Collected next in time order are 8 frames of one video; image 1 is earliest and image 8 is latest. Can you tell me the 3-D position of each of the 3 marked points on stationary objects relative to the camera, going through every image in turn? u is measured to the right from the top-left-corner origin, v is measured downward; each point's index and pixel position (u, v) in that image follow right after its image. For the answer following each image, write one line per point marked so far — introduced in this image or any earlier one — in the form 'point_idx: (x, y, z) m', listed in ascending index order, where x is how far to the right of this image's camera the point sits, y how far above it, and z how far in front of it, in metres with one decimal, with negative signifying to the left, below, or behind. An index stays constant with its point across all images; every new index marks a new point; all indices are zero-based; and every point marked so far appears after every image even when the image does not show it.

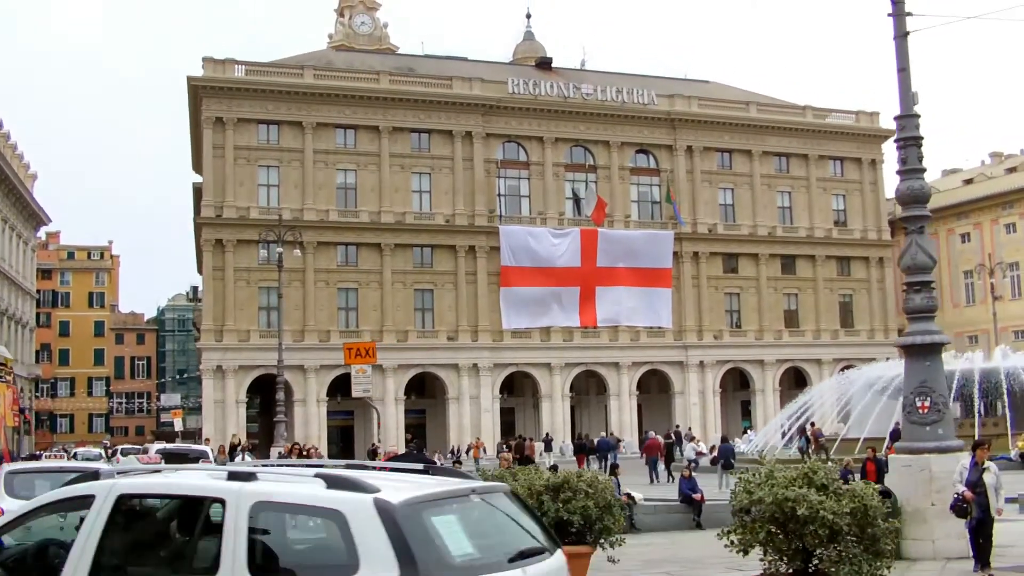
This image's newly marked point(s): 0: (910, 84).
0: (+3.6, +1.8, +10.3) m
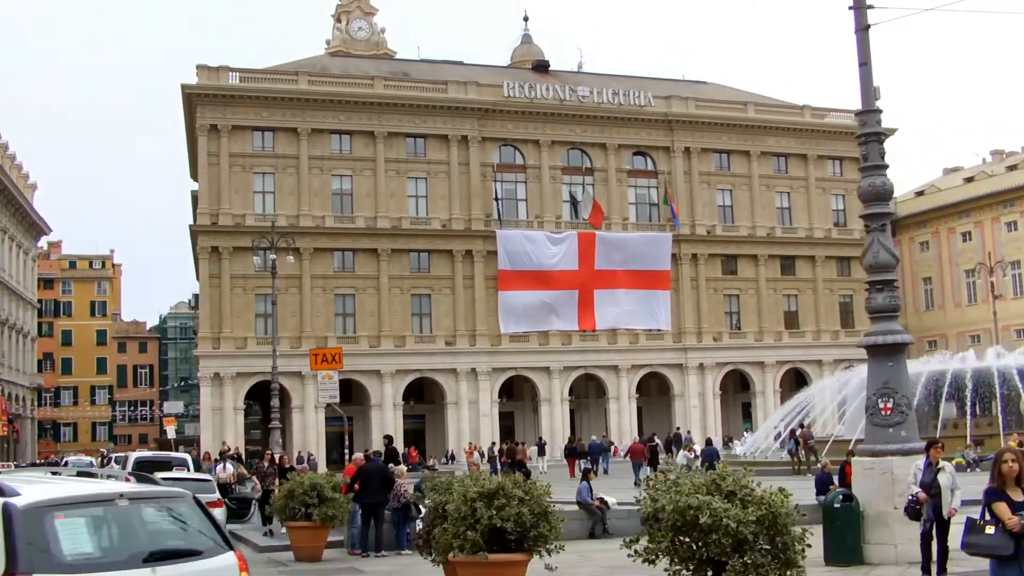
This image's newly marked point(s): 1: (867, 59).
0: (+3.2, +1.8, +10.1) m
1: (+3.1, +2.0, +10.2) m
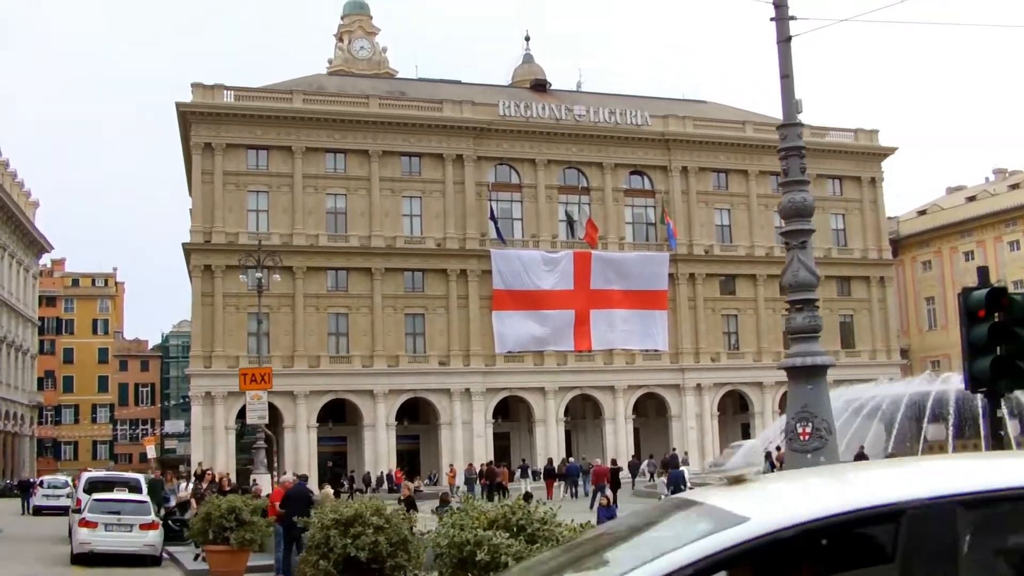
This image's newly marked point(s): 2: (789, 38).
0: (+2.4, +1.7, +9.8) m
1: (+2.3, +1.8, +9.8) m
2: (+2.4, +2.2, +10.0) m
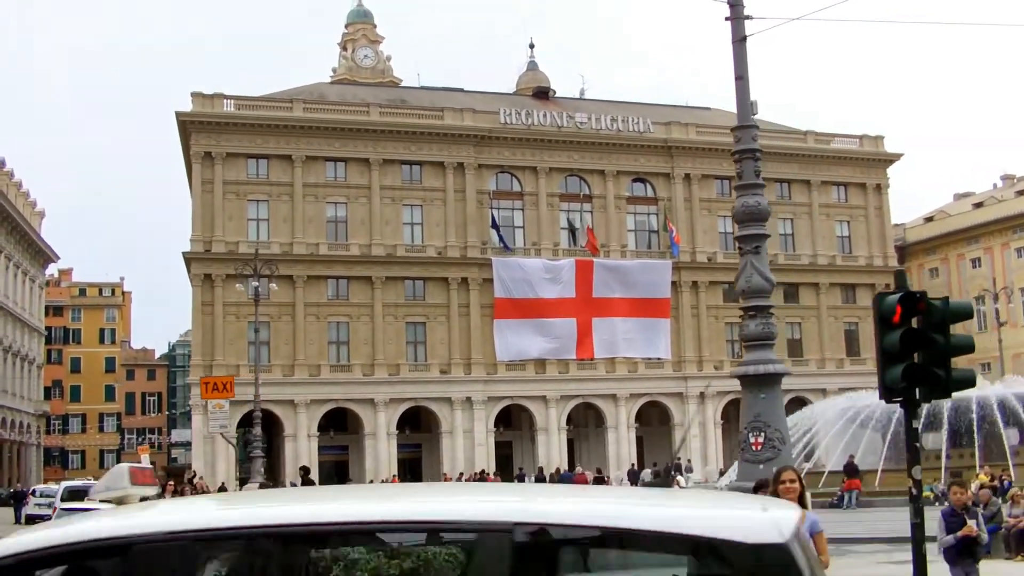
0: (+2.0, +1.6, +9.6) m
1: (+1.9, +1.8, +9.6) m
2: (+2.0, +2.1, +9.7) m
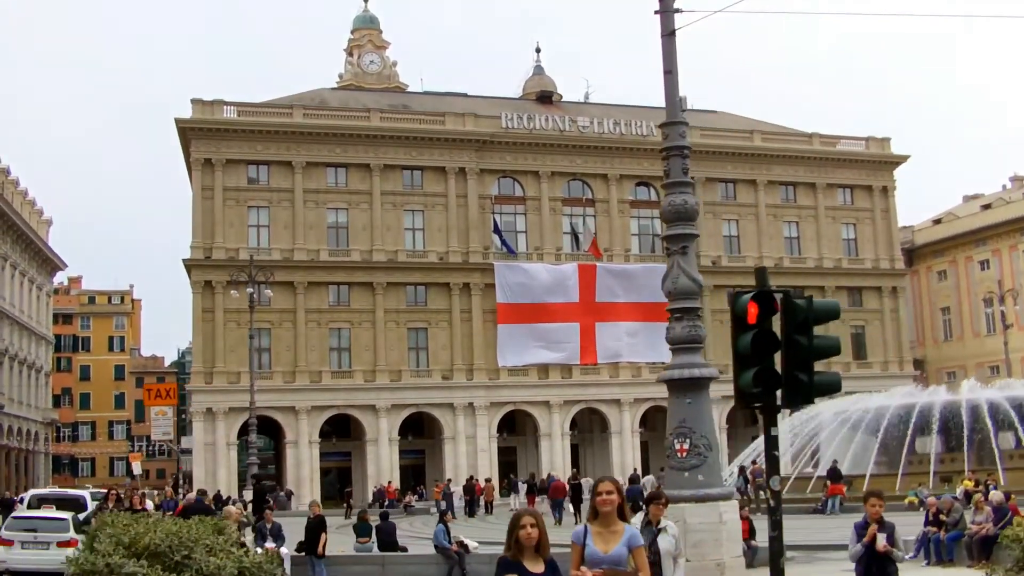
0: (+1.3, +1.6, +9.3) m
1: (+1.3, +1.8, +9.3) m
2: (+1.3, +2.1, +9.5) m
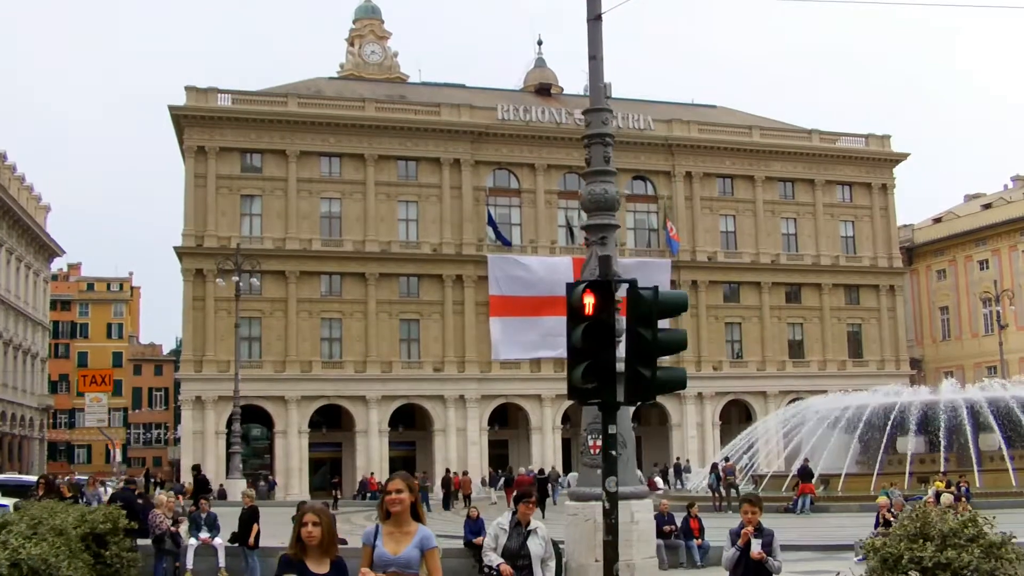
0: (+0.7, +1.7, +9.0) m
1: (+0.7, +1.8, +9.1) m
2: (+0.7, +2.2, +9.2) m
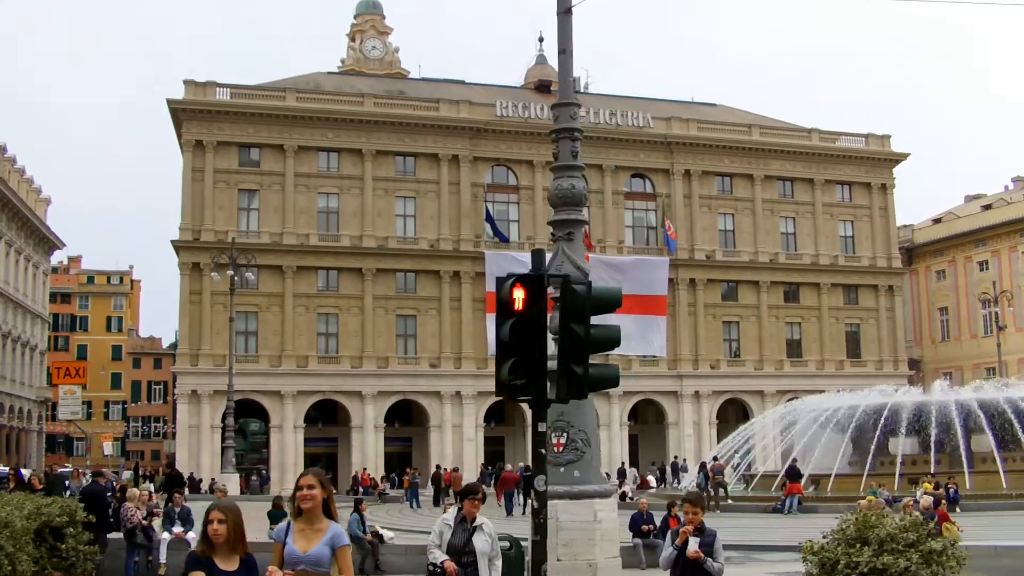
0: (+0.5, +1.7, +8.9) m
1: (+0.4, +1.9, +9.0) m
2: (+0.5, +2.2, +9.1) m
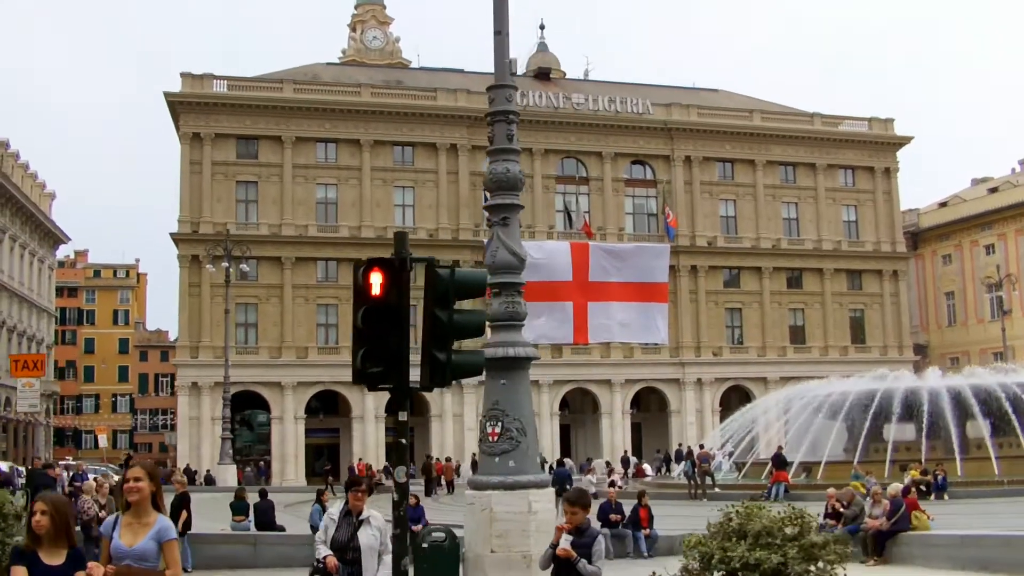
0: (0.0, +1.8, +8.7) m
1: (-0.1, +2.0, +8.8) m
2: (0.0, +2.3, +8.9) m
